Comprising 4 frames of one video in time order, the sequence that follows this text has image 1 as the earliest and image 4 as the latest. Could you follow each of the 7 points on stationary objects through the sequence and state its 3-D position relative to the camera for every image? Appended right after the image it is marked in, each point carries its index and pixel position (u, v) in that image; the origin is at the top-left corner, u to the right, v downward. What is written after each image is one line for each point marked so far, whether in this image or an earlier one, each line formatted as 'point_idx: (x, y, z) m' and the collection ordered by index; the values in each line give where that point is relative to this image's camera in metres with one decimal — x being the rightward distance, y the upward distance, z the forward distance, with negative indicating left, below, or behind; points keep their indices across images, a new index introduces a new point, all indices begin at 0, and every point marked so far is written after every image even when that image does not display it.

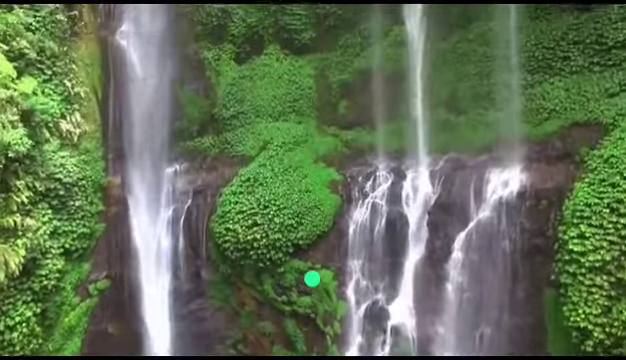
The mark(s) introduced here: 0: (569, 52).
0: (+5.0, +2.5, +10.1) m
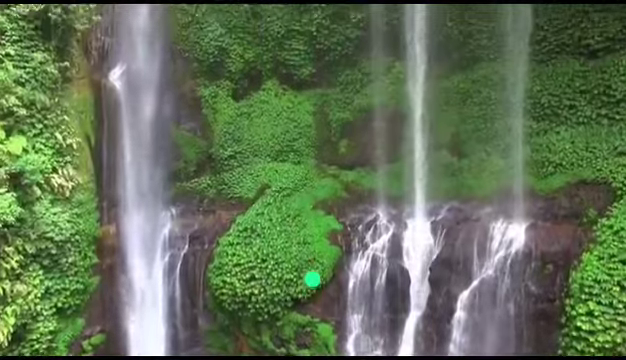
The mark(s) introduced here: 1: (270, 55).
0: (+5.0, +1.5, +9.8) m
1: (-1.0, +2.8, +11.5) m
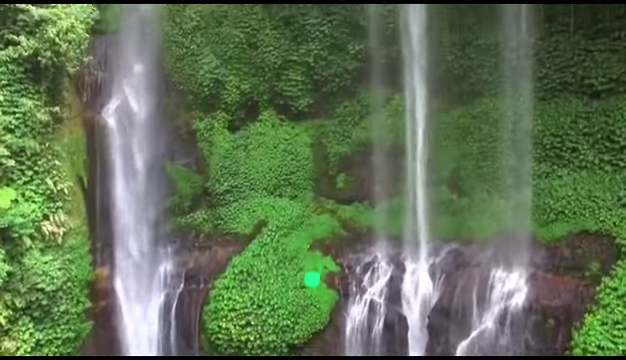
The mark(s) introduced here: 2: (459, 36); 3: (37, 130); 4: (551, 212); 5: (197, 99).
0: (+4.9, +0.7, +9.6) m
1: (-1.0, +2.0, +11.3) m
2: (+3.0, +3.0, +10.6) m
3: (-4.9, +0.9, +9.1) m
4: (+4.3, -0.5, +9.2) m
5: (-2.5, +1.8, +11.2) m
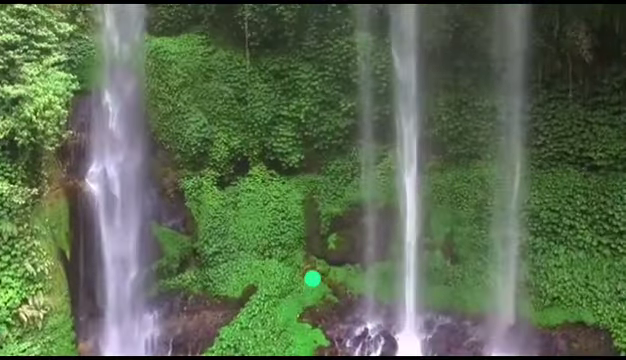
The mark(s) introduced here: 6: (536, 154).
0: (+4.7, -0.7, +9.2) m
1: (-1.2, +0.7, +10.9) m
2: (+2.8, +1.6, +10.3) m
3: (-5.1, -0.5, +8.8) m
4: (+4.0, -1.9, +8.9) m
5: (-2.8, +0.4, +10.9) m
6: (+4.2, +0.5, +9.7) m
